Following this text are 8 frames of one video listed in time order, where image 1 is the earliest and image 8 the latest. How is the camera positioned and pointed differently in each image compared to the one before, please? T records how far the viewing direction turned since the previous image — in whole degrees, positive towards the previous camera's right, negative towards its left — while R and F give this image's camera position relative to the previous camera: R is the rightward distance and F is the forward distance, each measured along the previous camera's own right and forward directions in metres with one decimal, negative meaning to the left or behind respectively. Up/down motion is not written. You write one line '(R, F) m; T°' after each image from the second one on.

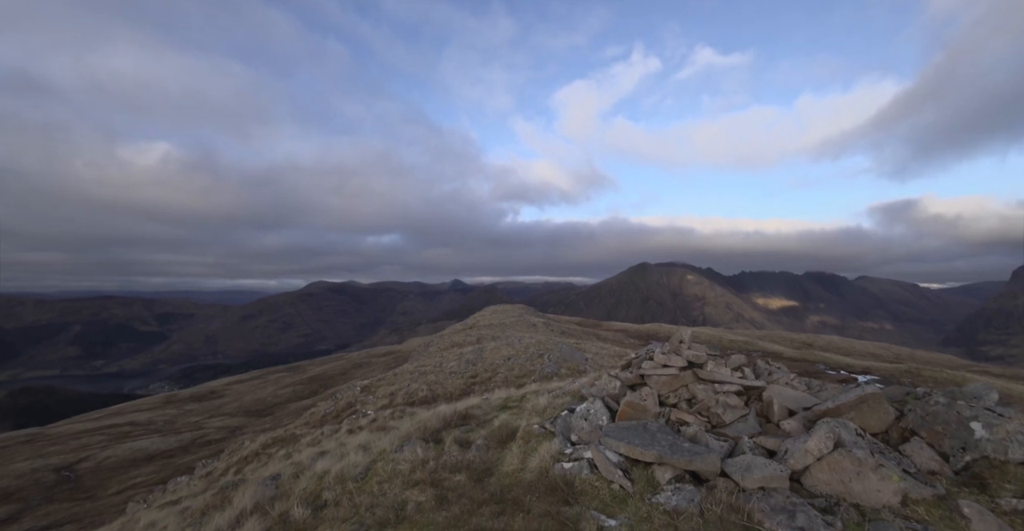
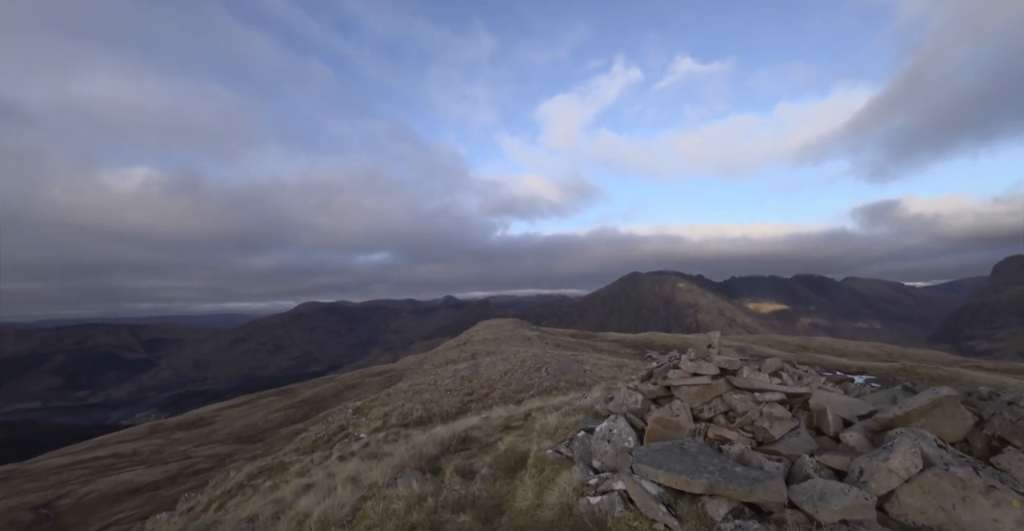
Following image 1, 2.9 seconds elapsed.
(-0.1, +0.5) m; +1°
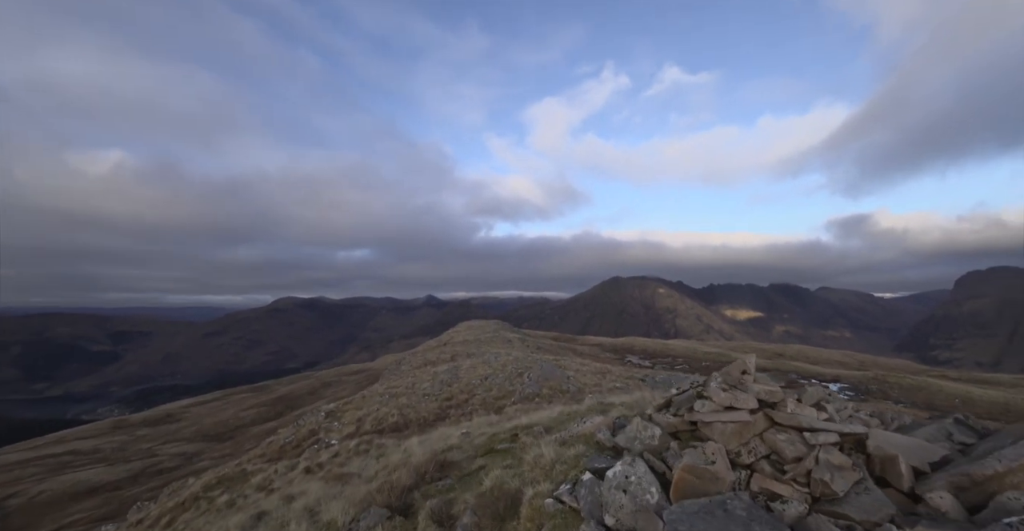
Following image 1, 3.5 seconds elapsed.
(-0.1, +0.7) m; +2°
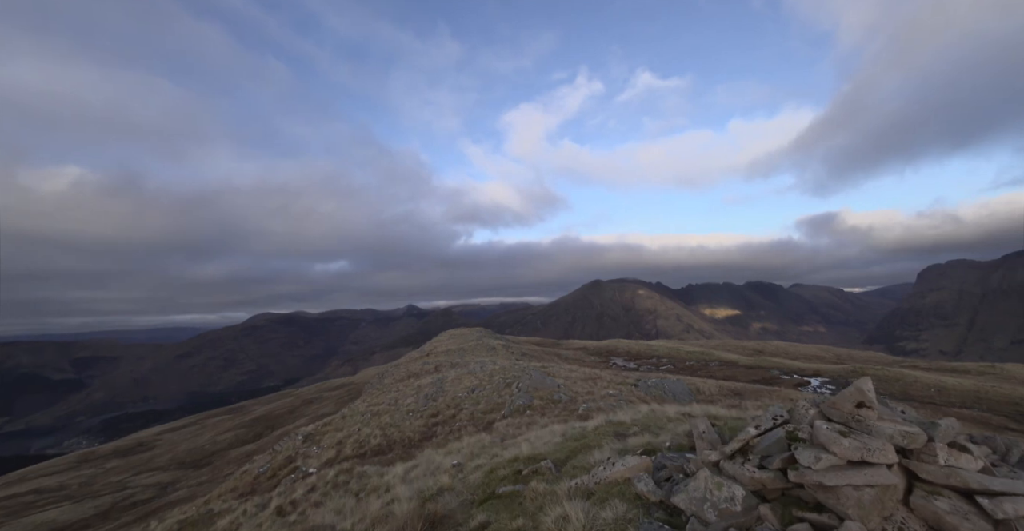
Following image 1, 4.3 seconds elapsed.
(-0.2, +0.9) m; +3°
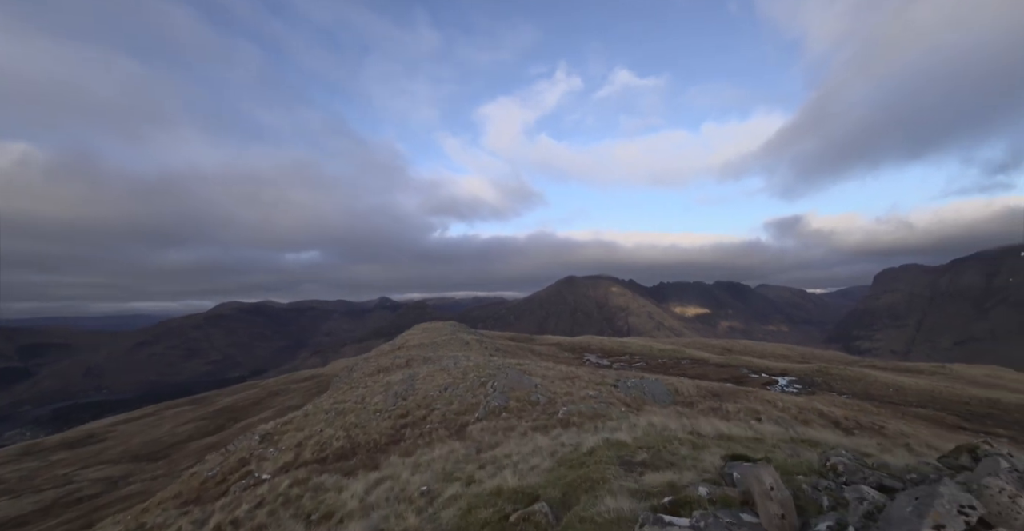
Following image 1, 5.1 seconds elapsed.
(-0.2, +1.1) m; +4°
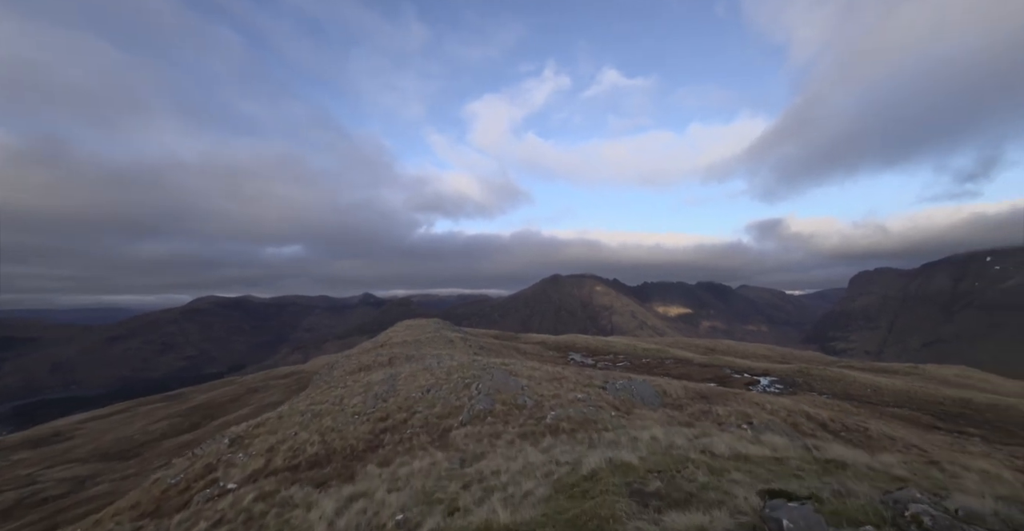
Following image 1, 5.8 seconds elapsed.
(-0.1, +0.8) m; +2°
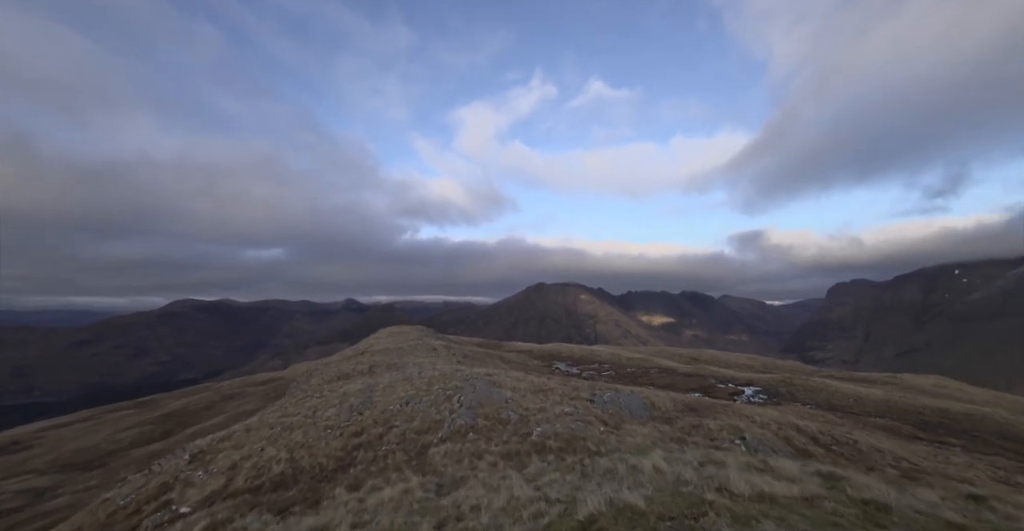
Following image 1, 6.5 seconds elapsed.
(0.0, +0.9) m; +2°
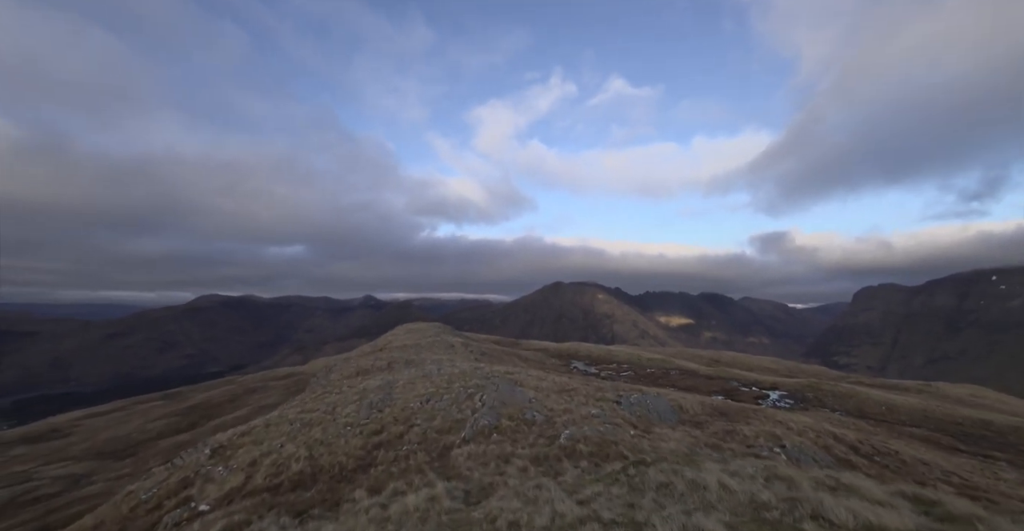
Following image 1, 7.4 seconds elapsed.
(-0.5, +0.6) m; -2°
